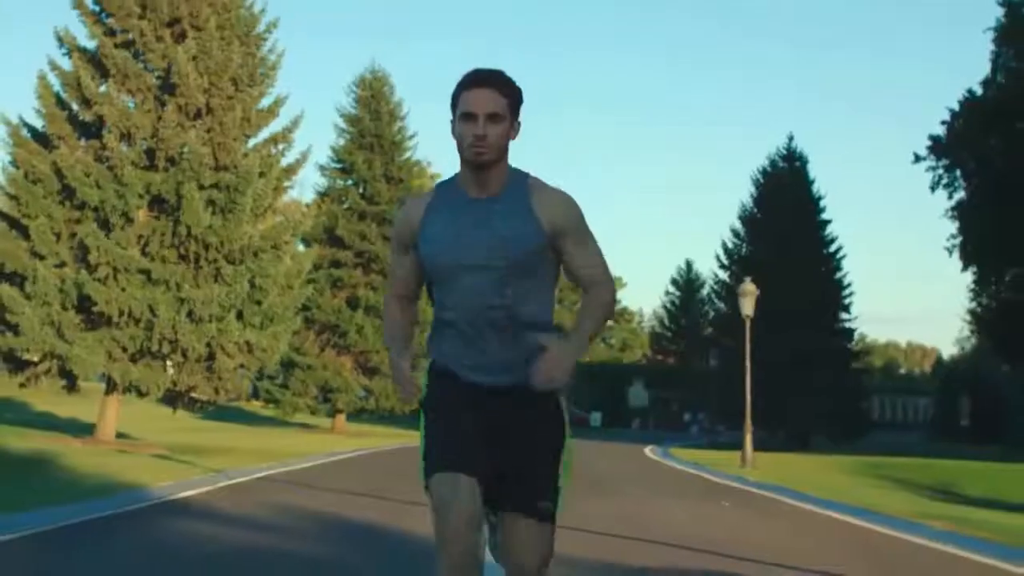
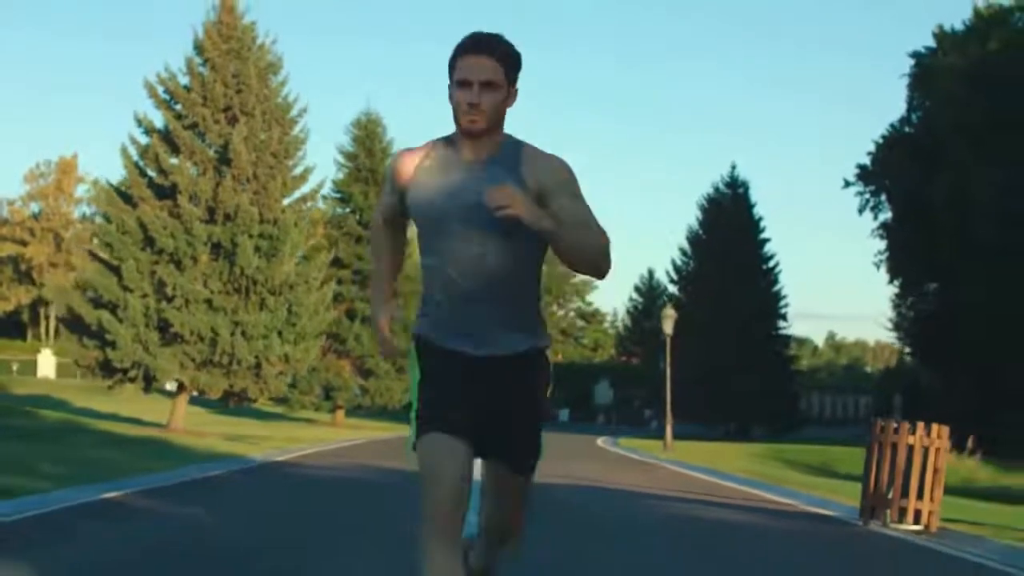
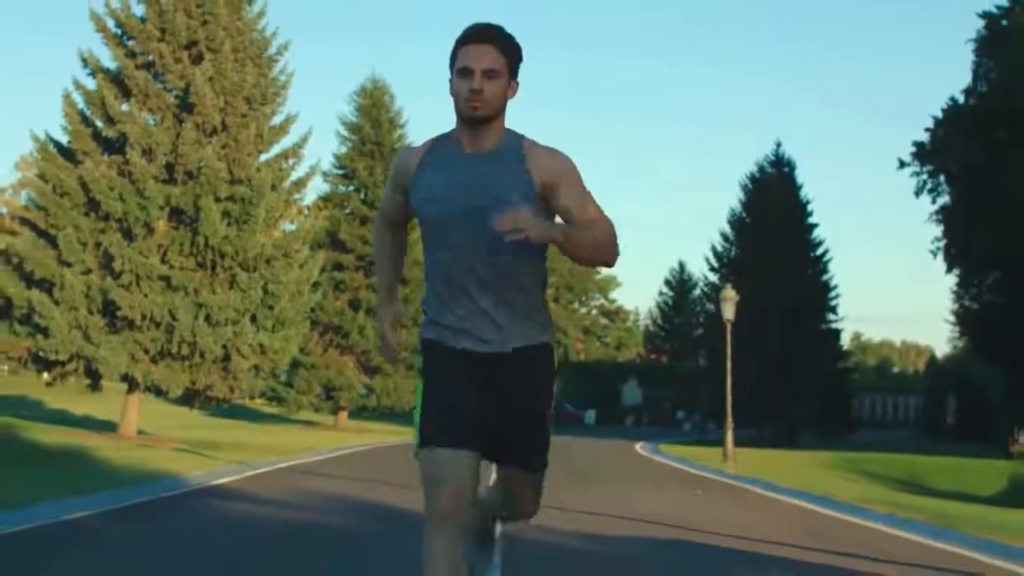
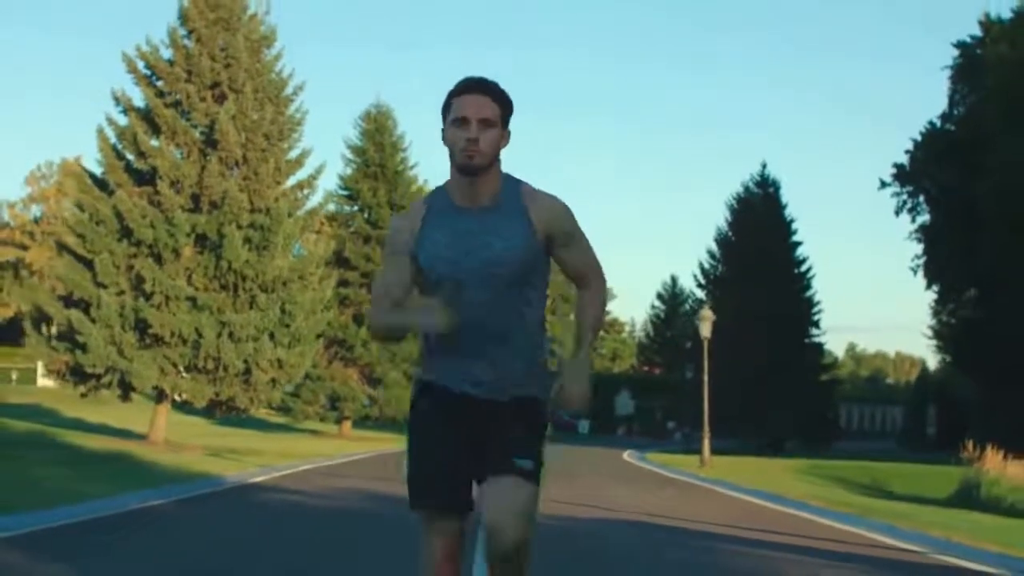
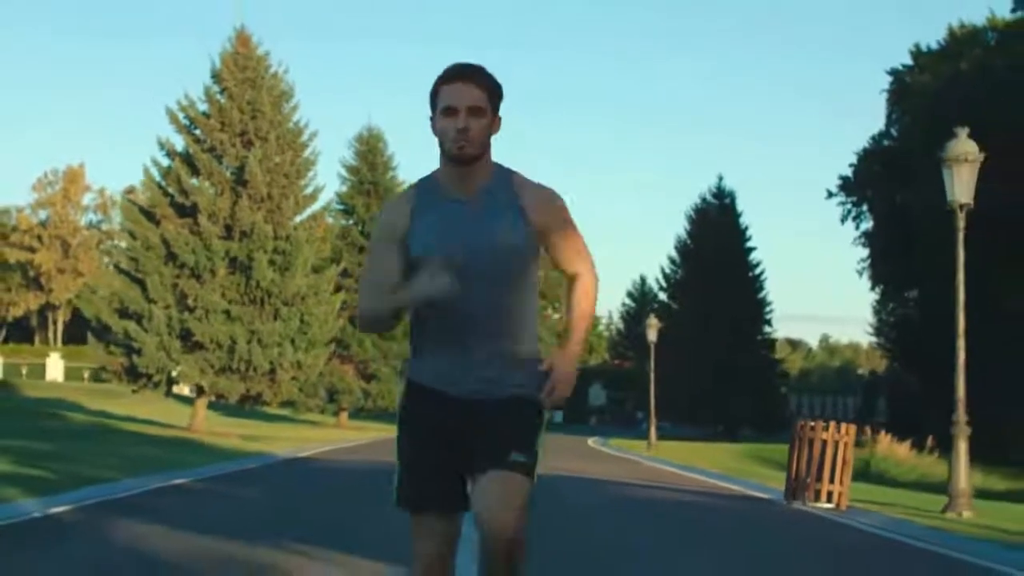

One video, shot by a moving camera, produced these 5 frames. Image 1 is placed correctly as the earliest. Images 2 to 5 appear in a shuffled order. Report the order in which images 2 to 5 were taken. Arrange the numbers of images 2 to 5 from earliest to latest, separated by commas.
3, 4, 2, 5
